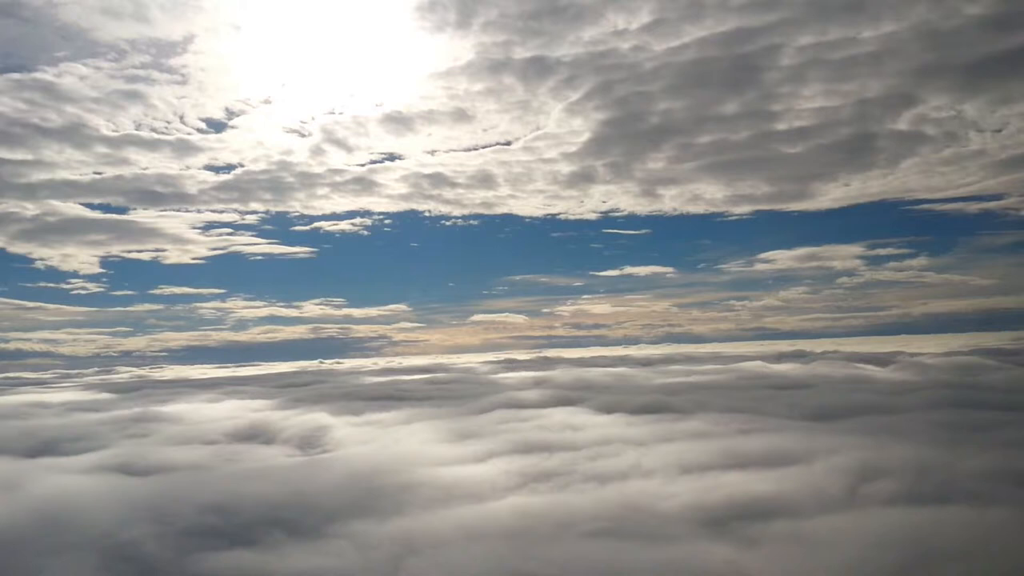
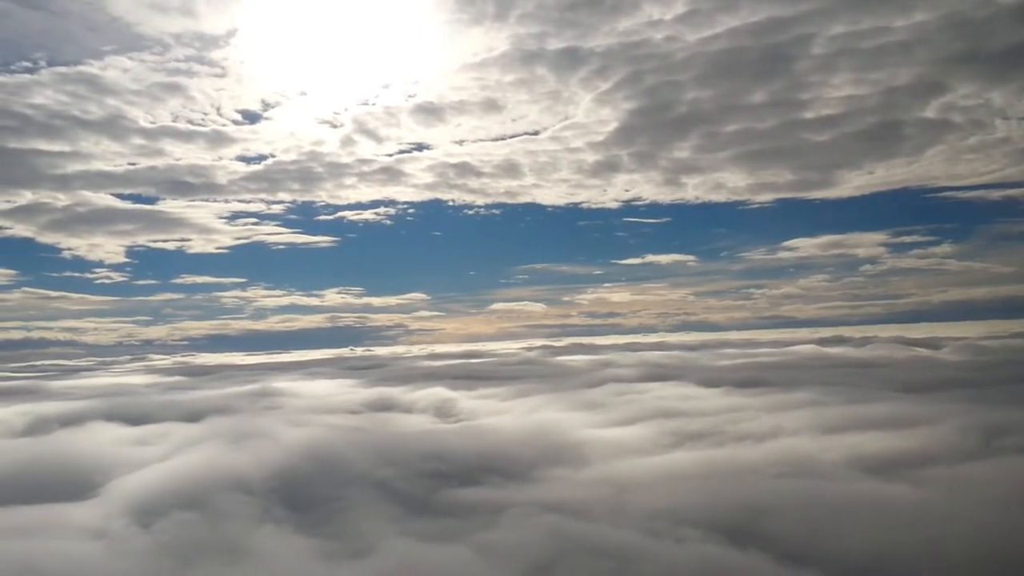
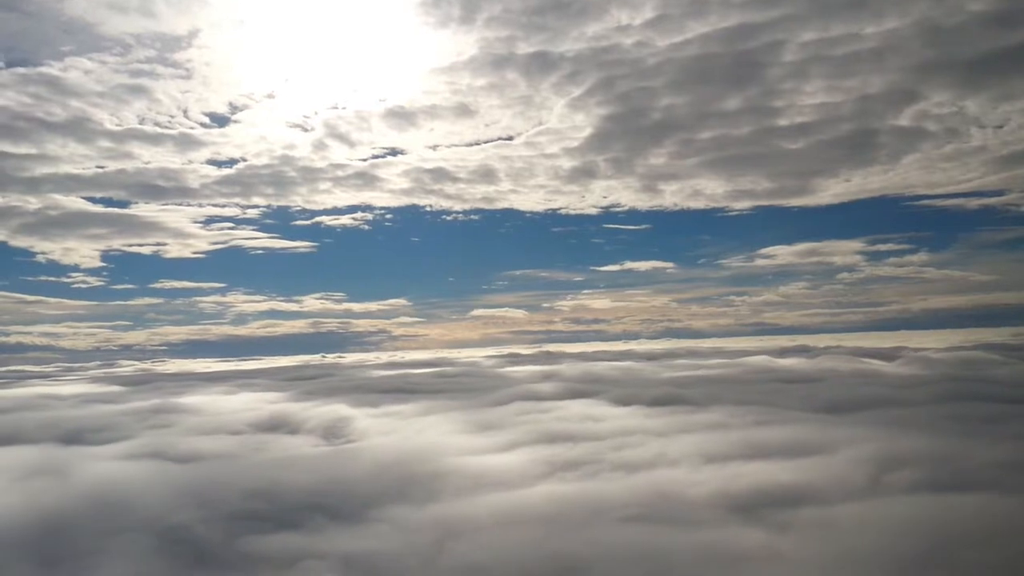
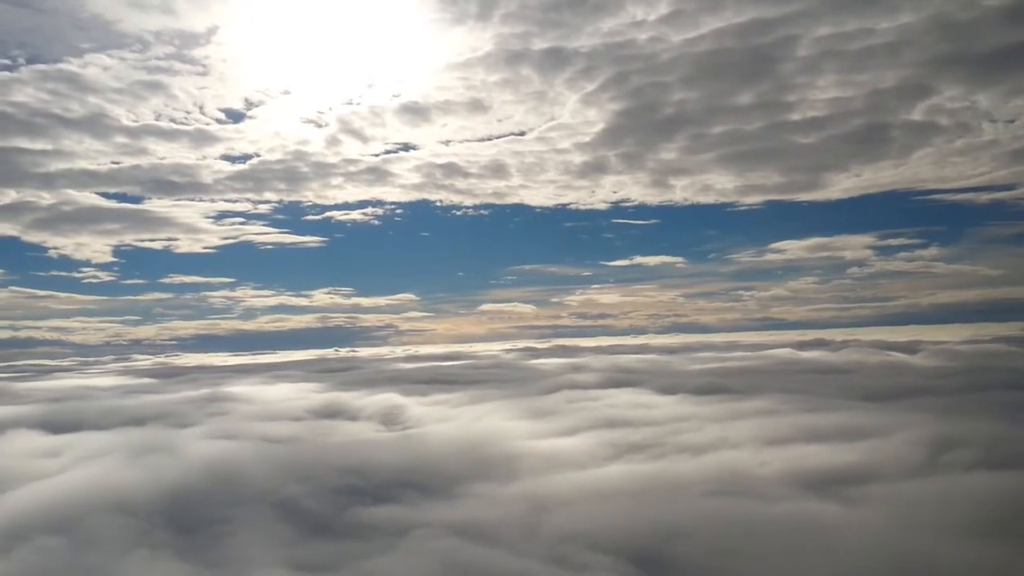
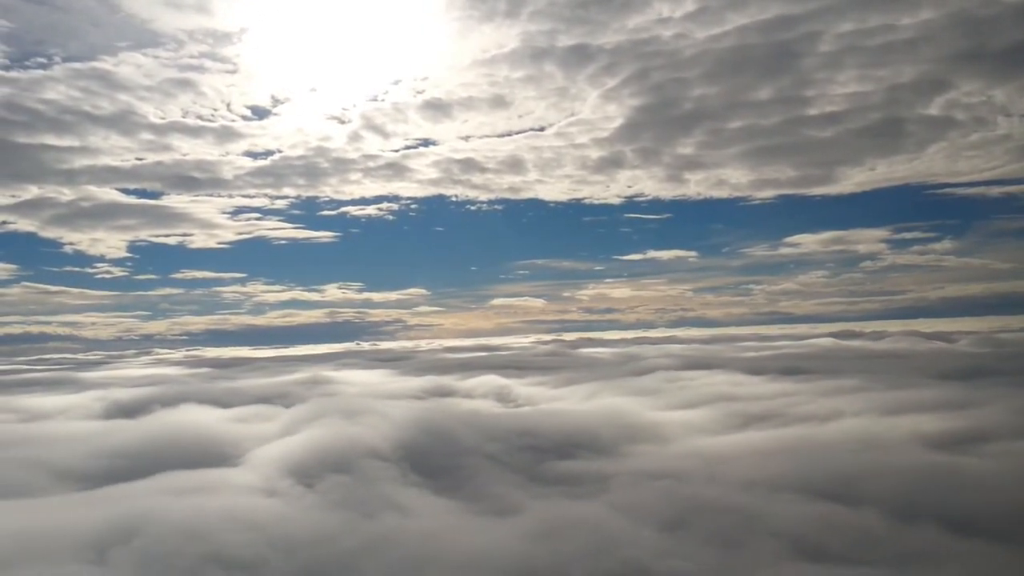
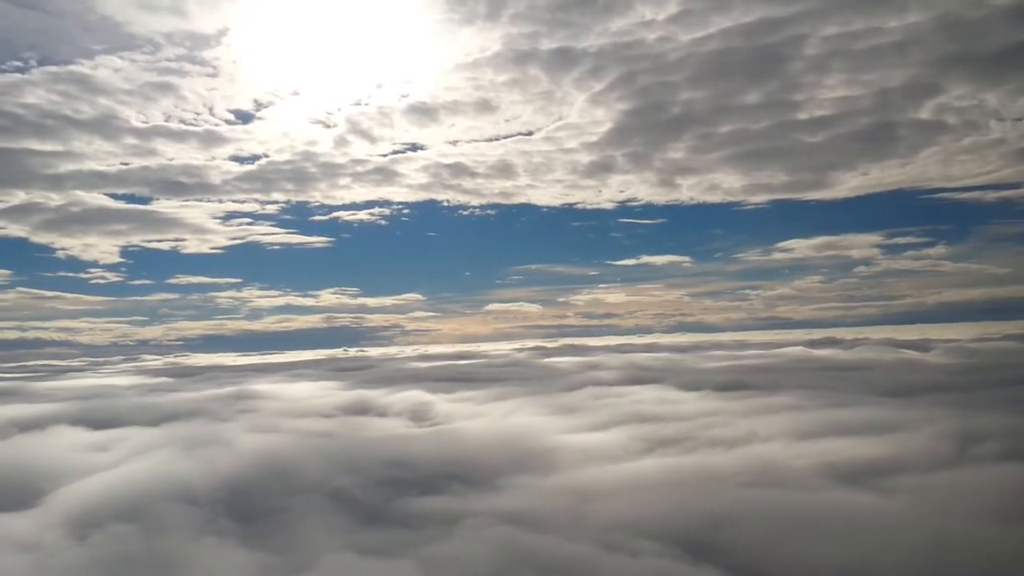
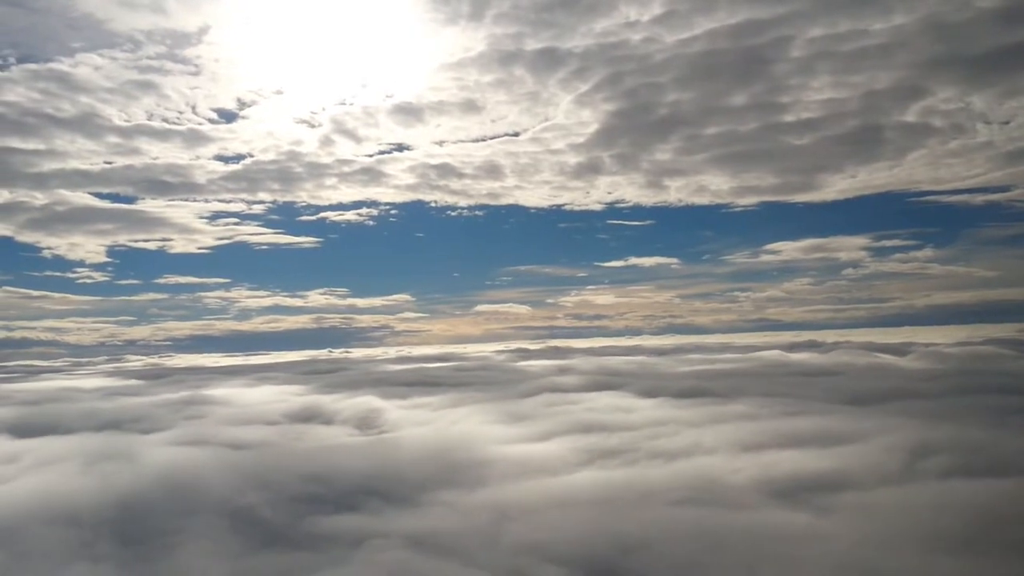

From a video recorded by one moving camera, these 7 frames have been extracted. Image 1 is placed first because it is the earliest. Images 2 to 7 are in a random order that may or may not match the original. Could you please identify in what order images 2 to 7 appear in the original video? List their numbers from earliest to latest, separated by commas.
3, 7, 4, 6, 2, 5
